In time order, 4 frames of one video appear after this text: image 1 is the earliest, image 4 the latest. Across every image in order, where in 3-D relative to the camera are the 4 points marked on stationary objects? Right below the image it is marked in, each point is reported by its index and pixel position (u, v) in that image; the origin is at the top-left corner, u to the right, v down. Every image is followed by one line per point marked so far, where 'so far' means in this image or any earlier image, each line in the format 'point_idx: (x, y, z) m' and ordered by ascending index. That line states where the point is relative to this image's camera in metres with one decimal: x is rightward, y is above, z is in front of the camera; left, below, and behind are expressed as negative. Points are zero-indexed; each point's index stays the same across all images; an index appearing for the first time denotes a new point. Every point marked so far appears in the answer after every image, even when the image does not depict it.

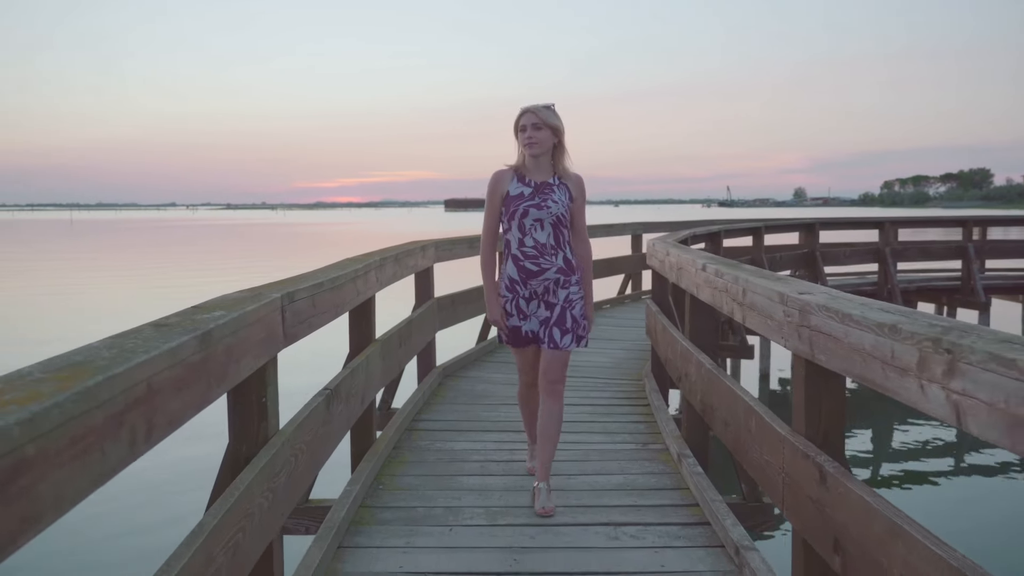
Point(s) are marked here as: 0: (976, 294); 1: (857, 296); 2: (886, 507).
0: (+6.5, -0.1, +10.0) m
1: (+0.9, 0.0, +1.8) m
2: (+0.8, -0.5, +1.6) m
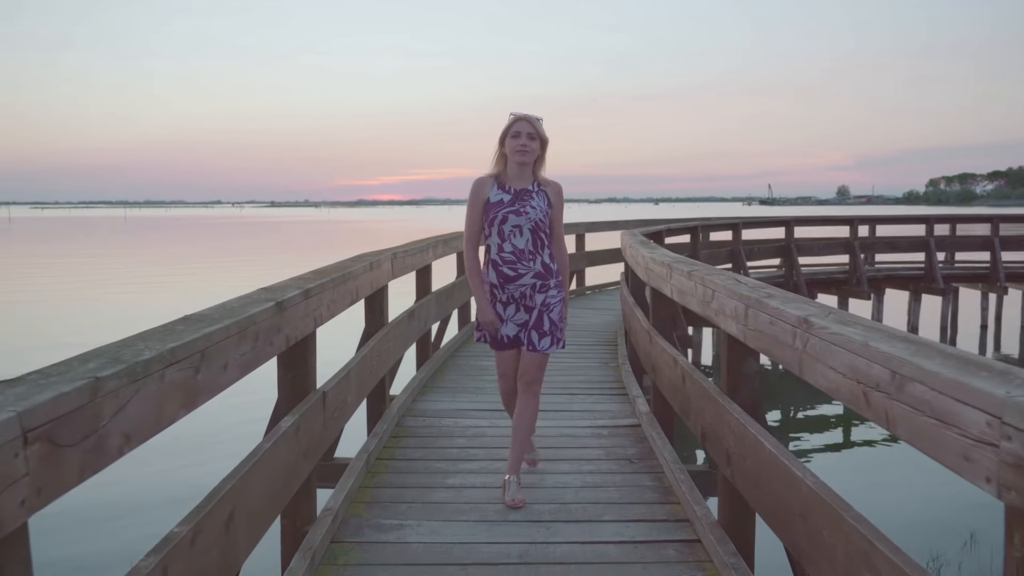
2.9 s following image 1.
0: (+6.9, +0.1, +11.6) m
1: (+0.8, +0.2, +3.7) m
2: (+0.7, -0.3, +3.6) m
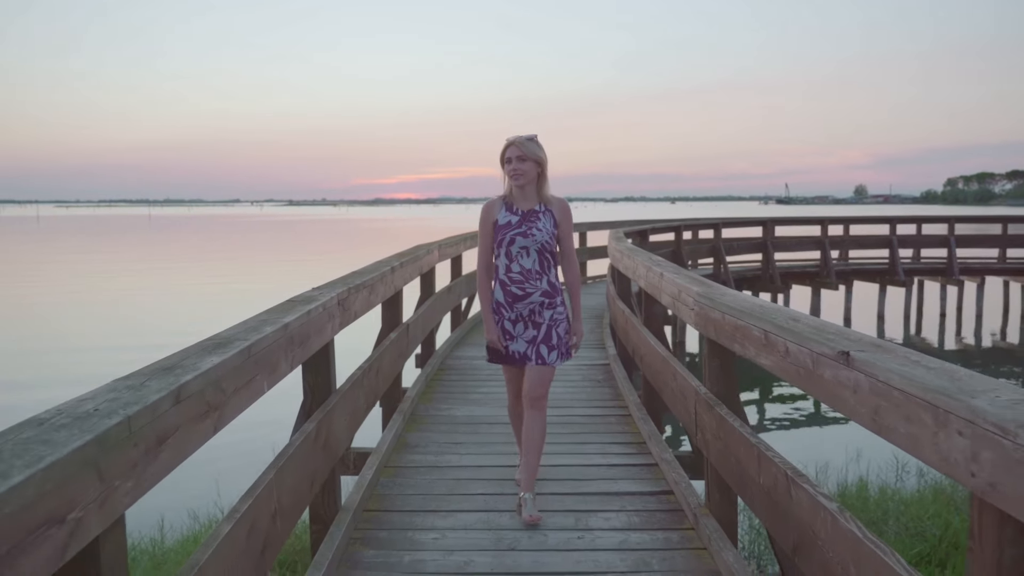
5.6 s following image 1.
0: (+7.2, +0.3, +13.3) m
1: (+0.9, +0.3, +5.5) m
2: (+0.8, -0.1, +5.3) m
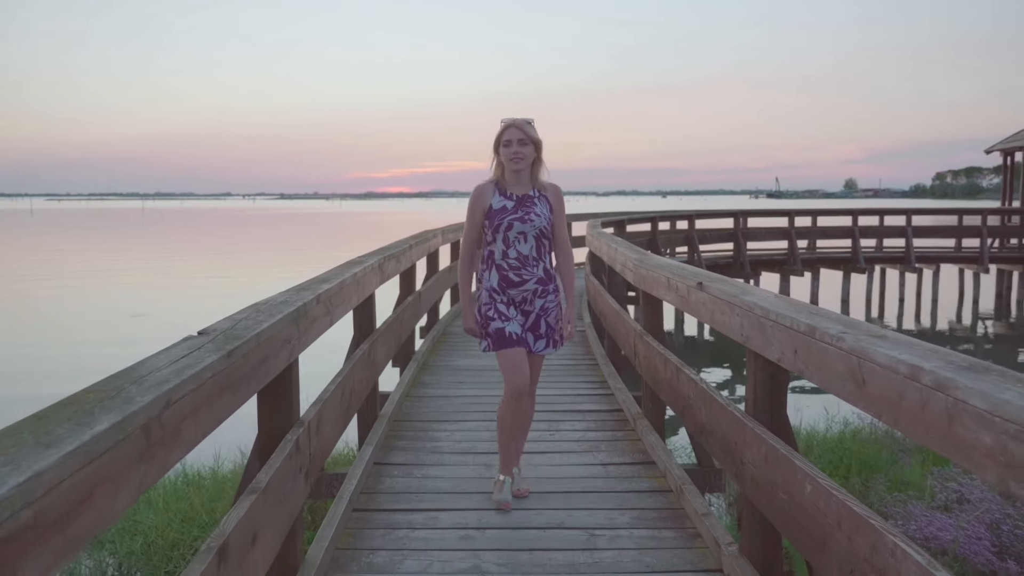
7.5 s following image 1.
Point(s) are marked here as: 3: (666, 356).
0: (+7.0, +0.5, +14.4) m
1: (+0.8, +0.5, +6.6) m
2: (+0.7, +0.1, +6.5) m
3: (+0.7, -0.3, +3.4) m
